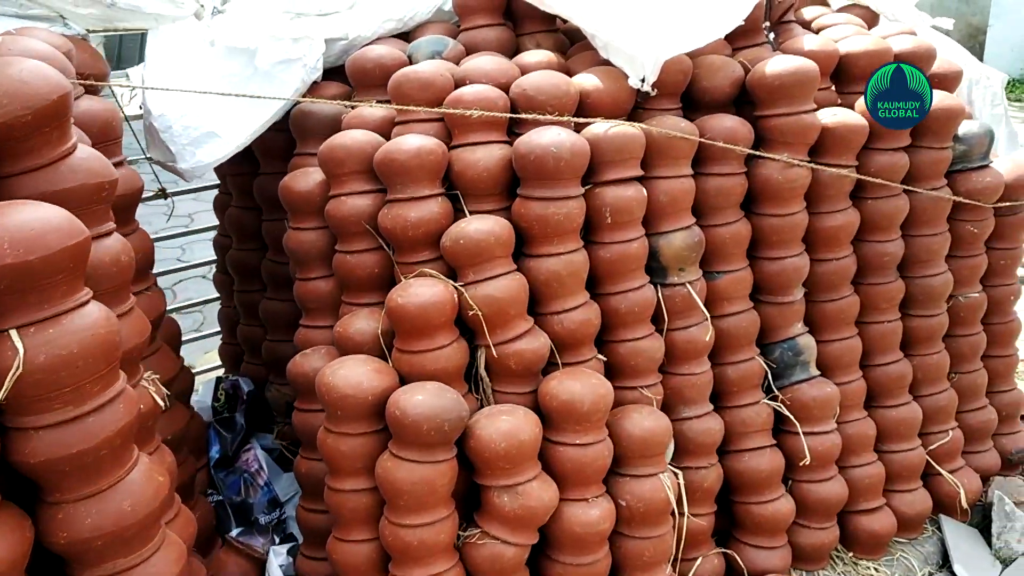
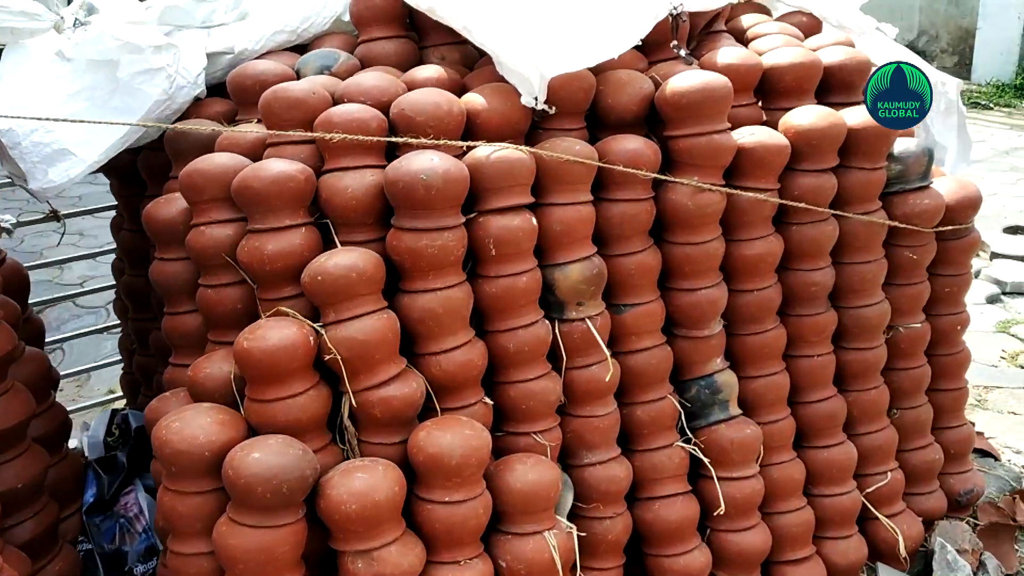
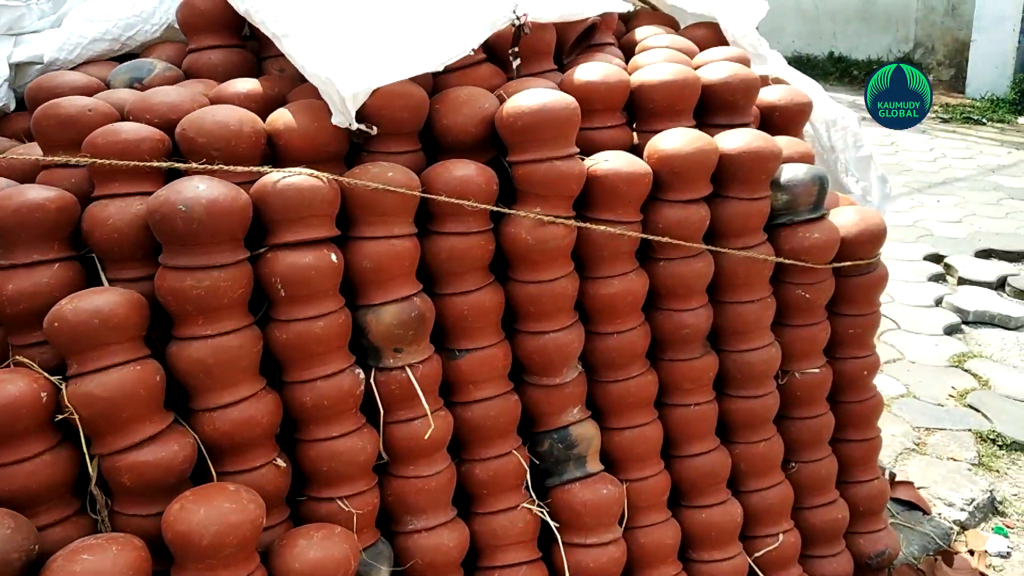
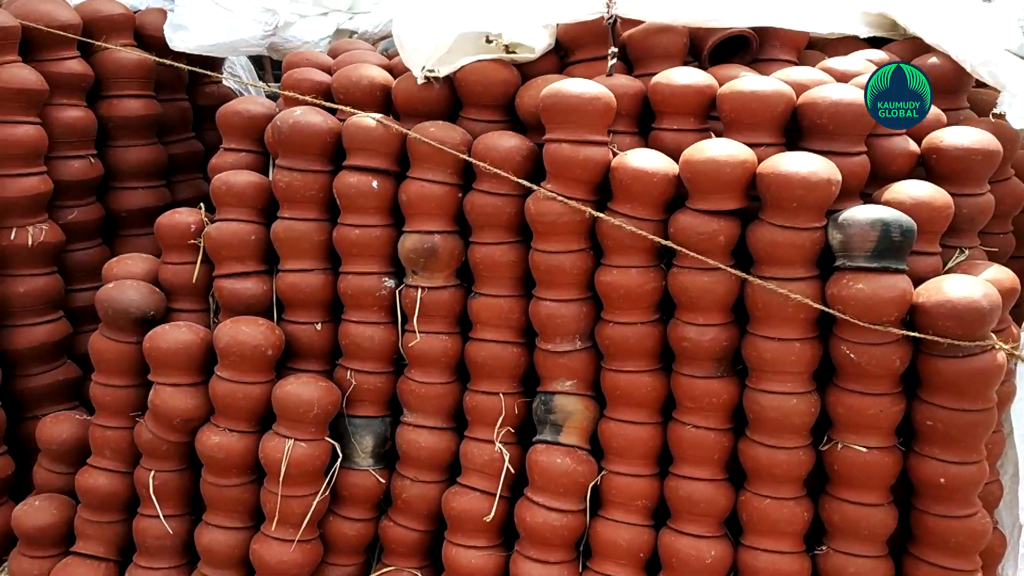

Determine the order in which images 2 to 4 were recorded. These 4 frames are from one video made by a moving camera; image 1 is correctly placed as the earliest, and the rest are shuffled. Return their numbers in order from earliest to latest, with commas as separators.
2, 3, 4
